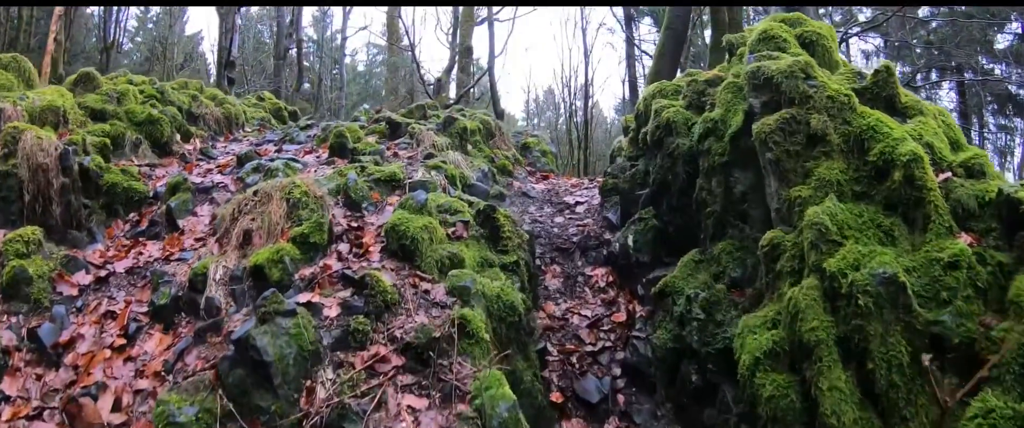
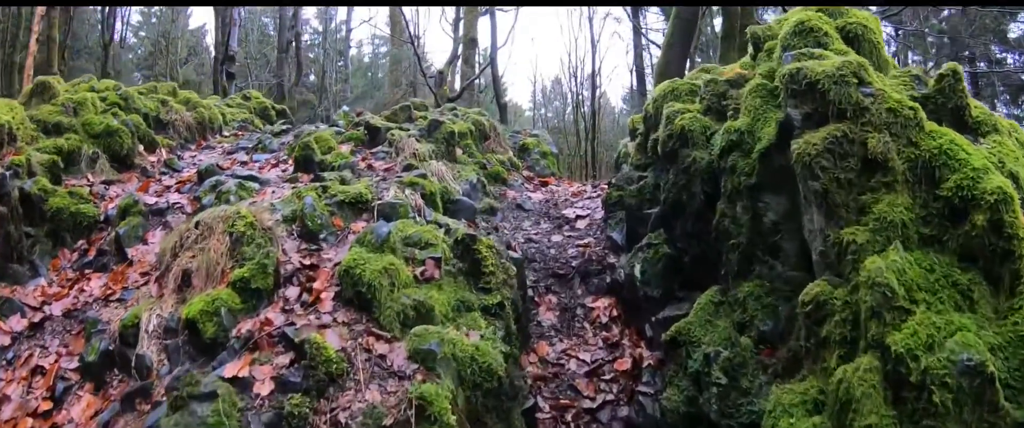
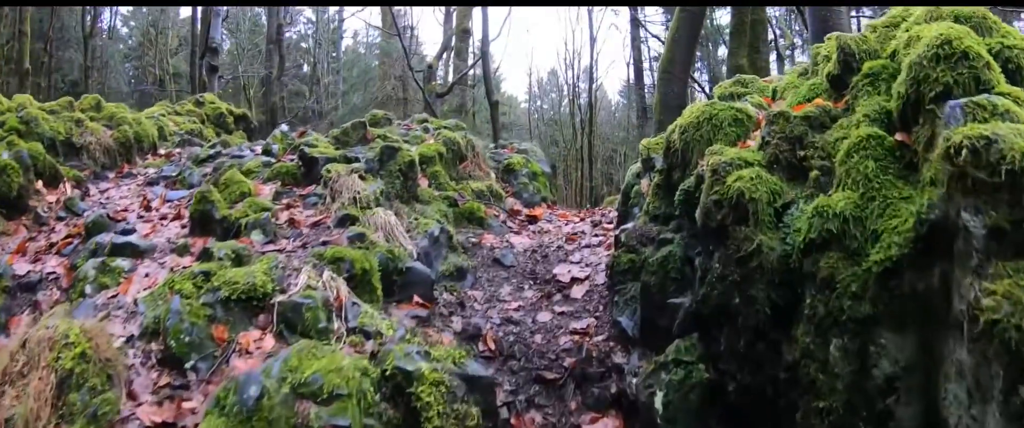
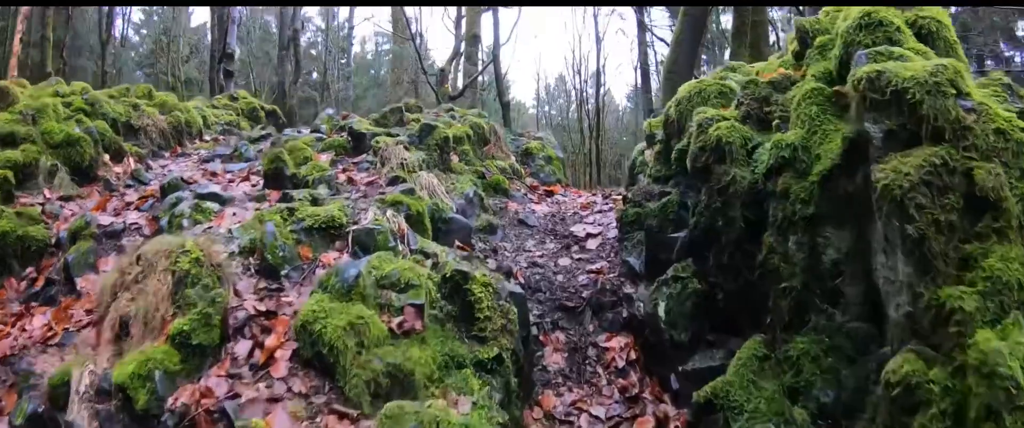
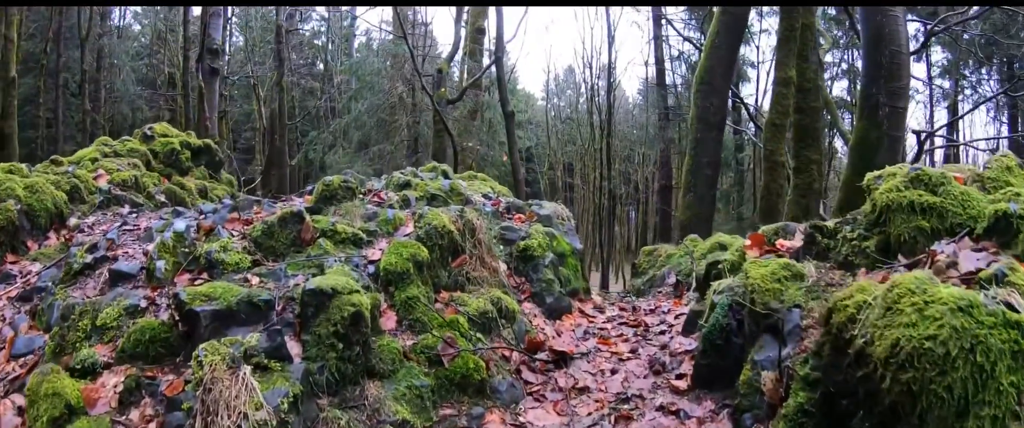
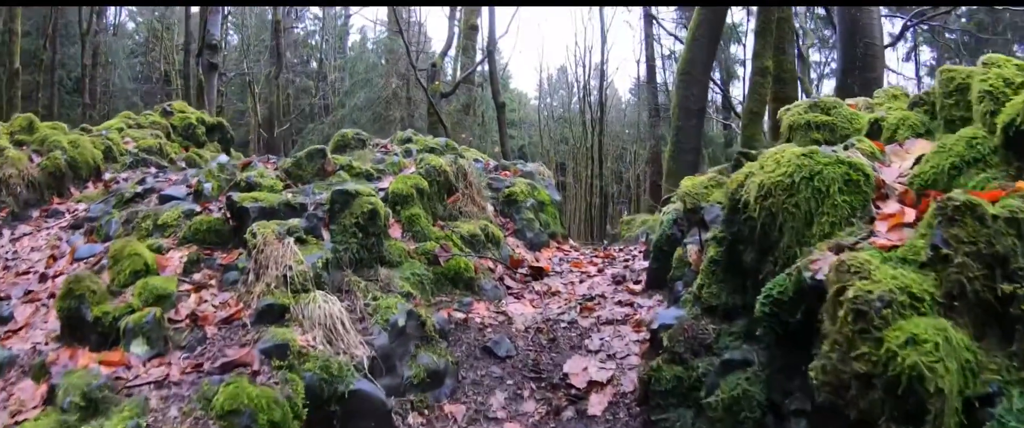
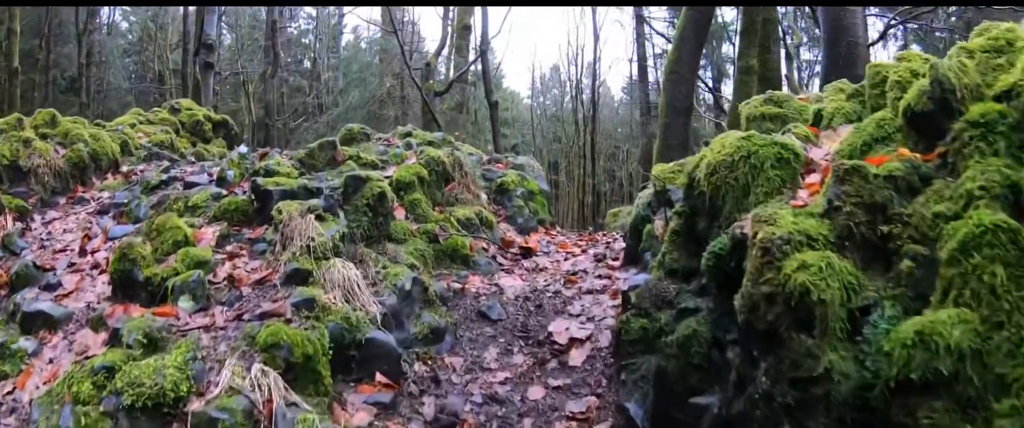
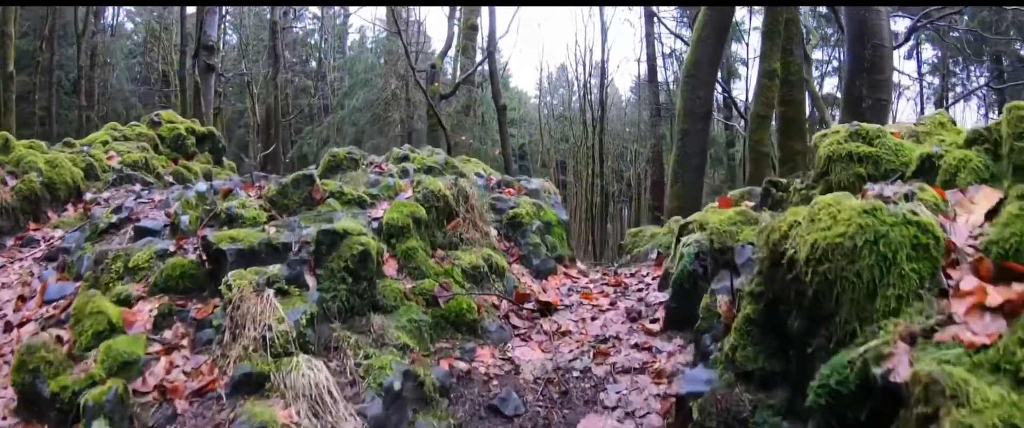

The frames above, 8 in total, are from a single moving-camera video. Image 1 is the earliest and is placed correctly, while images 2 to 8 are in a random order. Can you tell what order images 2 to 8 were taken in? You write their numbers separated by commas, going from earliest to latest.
2, 4, 3, 7, 6, 8, 5
